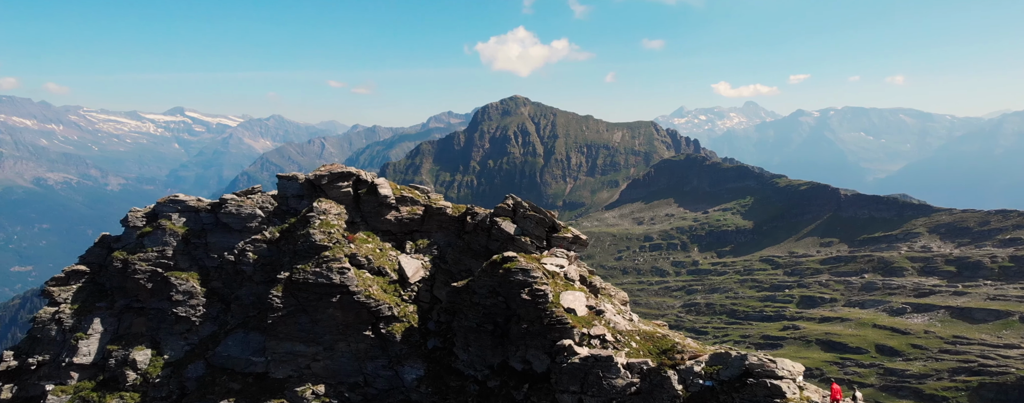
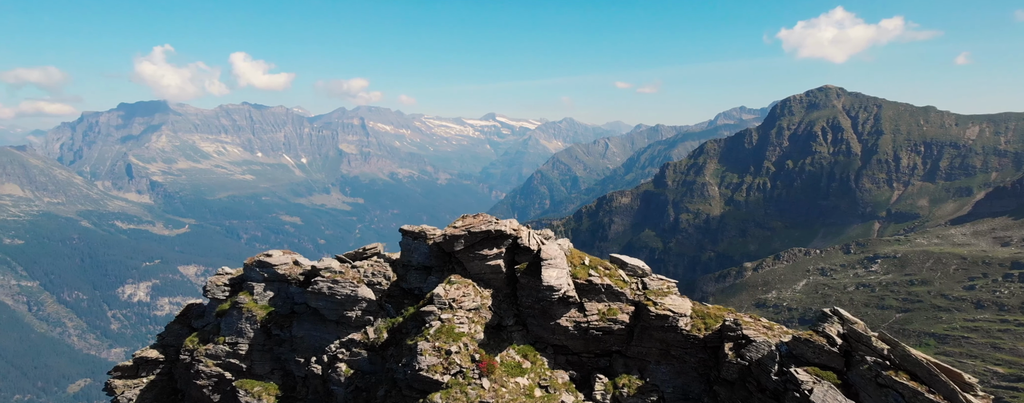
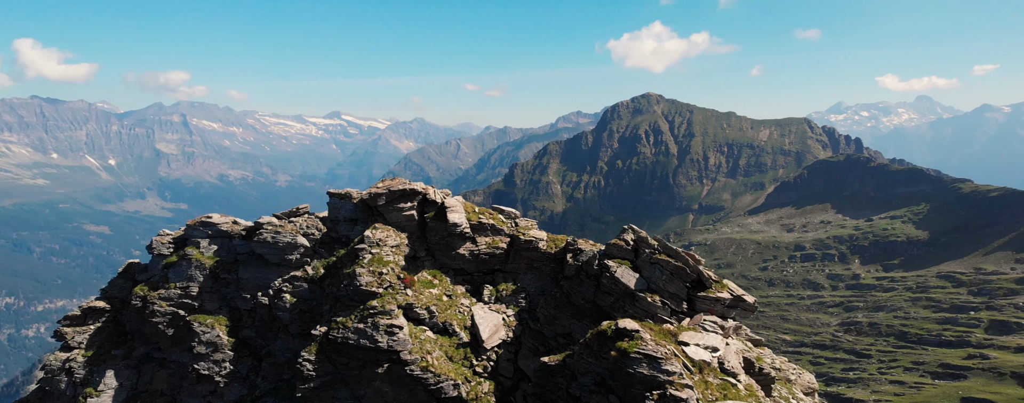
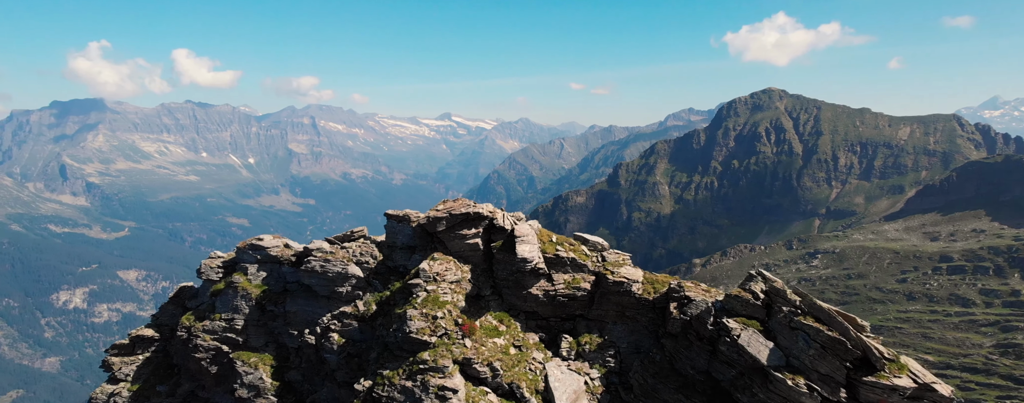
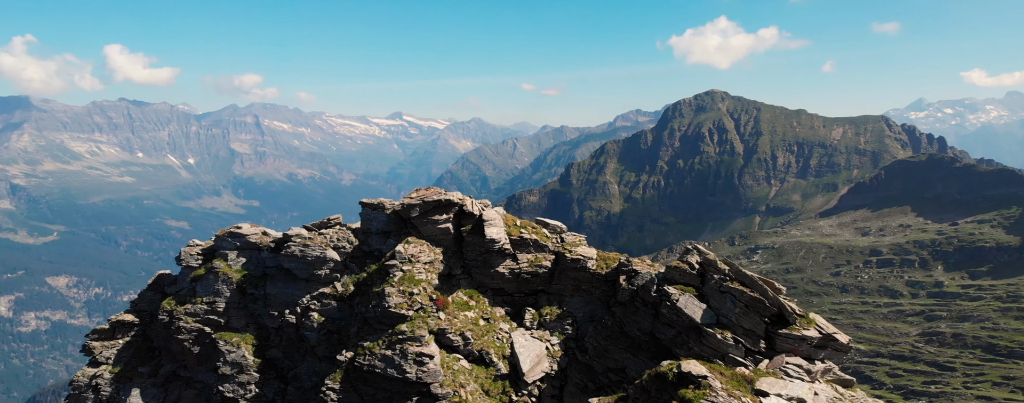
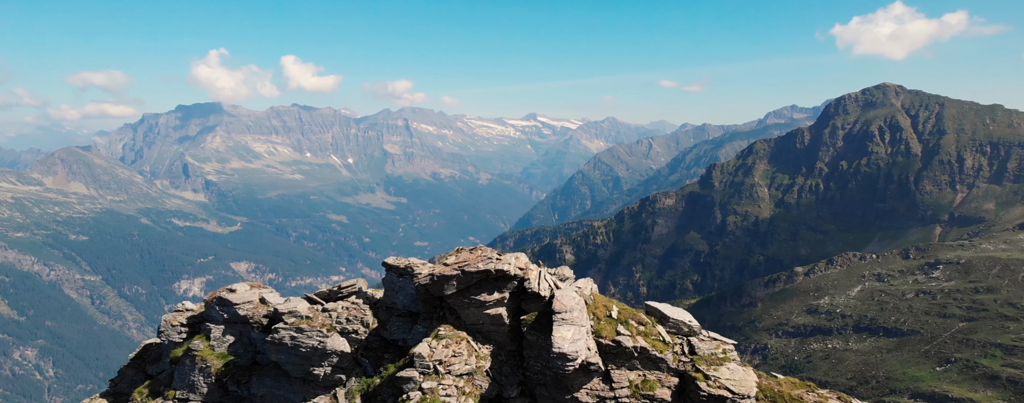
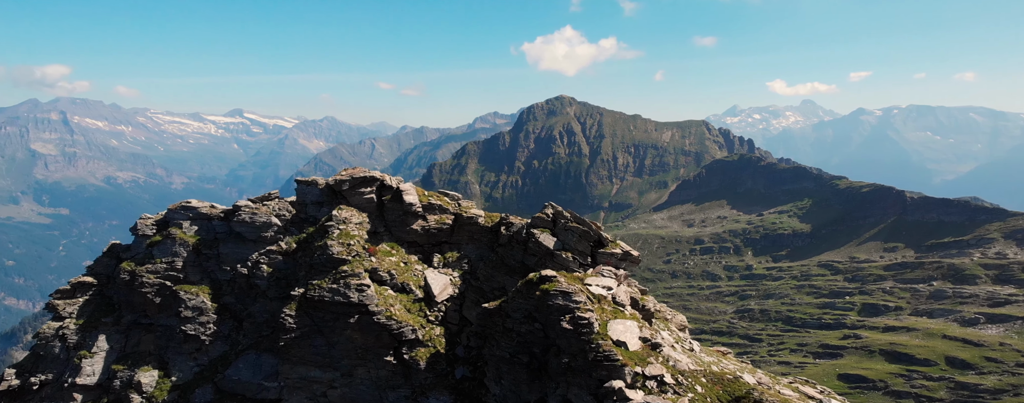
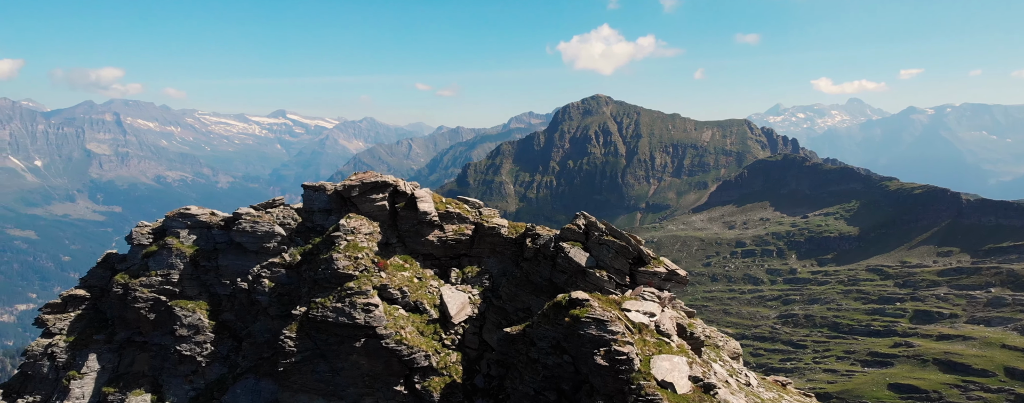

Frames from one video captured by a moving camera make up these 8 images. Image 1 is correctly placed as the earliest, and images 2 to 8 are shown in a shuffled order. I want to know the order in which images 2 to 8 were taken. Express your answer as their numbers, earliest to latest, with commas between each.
7, 8, 3, 5, 4, 2, 6
